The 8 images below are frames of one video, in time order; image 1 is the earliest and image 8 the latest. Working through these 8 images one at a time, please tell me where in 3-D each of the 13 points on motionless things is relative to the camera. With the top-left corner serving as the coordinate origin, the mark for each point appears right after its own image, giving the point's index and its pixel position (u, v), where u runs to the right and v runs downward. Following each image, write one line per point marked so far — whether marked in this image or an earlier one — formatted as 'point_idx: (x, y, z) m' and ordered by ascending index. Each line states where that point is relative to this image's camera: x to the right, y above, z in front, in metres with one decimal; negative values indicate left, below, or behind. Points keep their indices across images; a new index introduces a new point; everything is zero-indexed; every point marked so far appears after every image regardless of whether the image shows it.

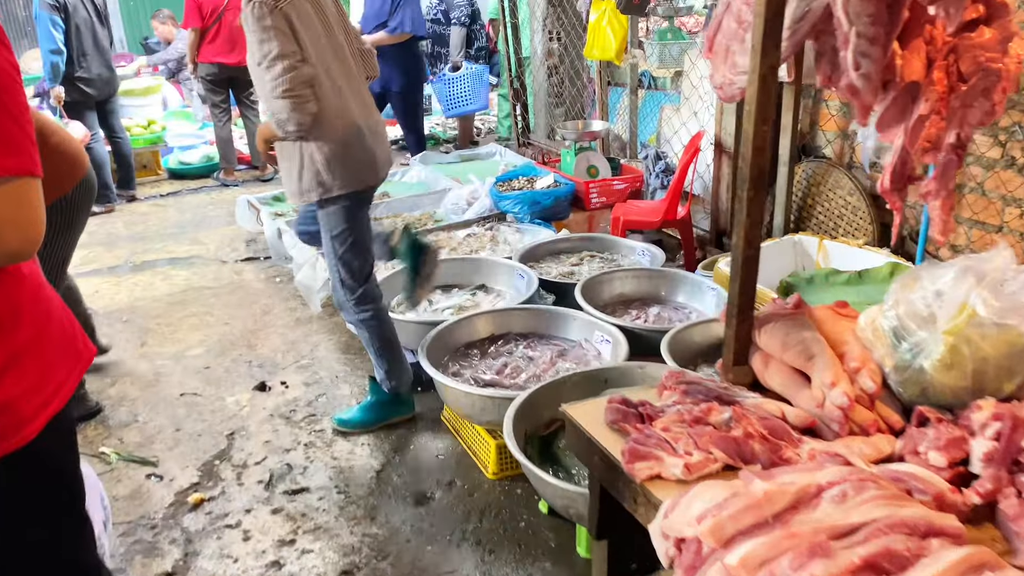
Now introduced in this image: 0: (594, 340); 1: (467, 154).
0: (+0.3, -0.2, +2.9) m
1: (-0.3, +0.9, +5.8) m
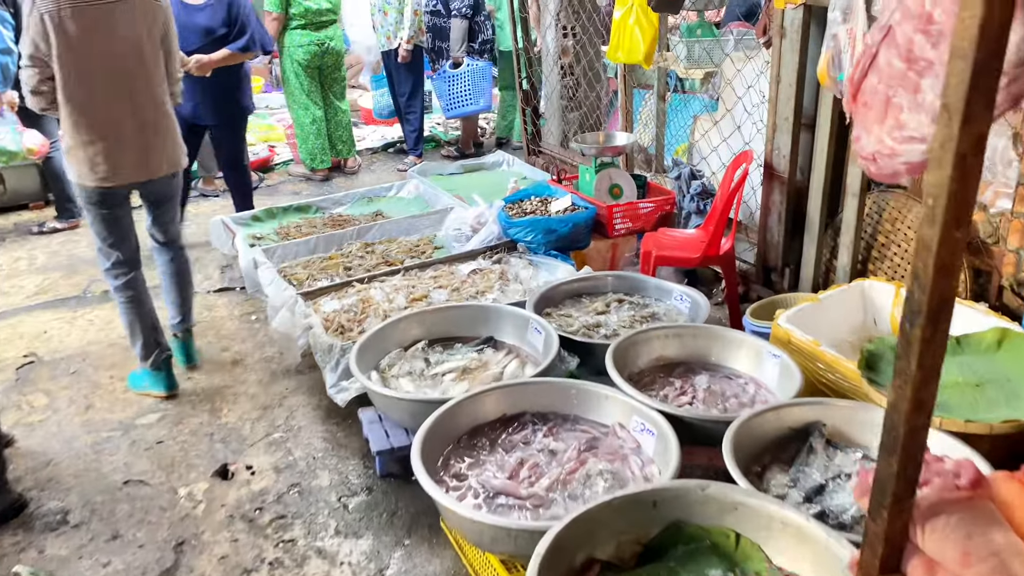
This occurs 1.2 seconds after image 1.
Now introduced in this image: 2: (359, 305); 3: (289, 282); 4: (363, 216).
0: (+0.3, -0.4, +2.3) m
1: (-0.3, +0.8, +5.2) m
2: (-0.6, -0.1, +3.3) m
3: (-1.0, 0.0, +3.6) m
4: (-0.8, +0.4, +4.5) m
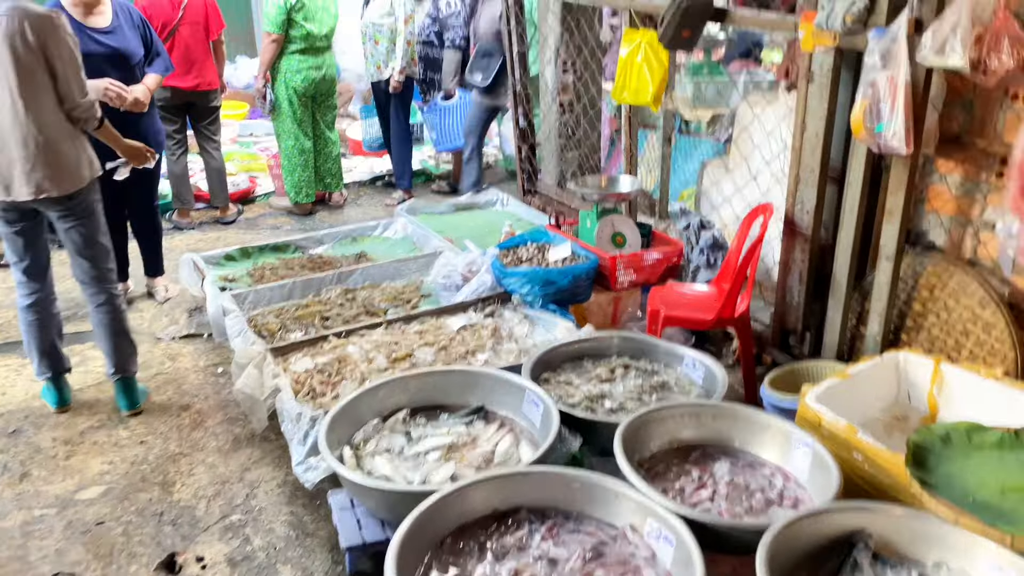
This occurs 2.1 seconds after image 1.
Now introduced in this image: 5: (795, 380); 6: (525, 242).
0: (+0.3, -0.6, +2.0) m
1: (-0.3, +0.5, +4.9) m
2: (-0.6, -0.3, +2.9) m
3: (-1.0, -0.2, +3.3) m
4: (-0.8, +0.2, +4.1) m
5: (+1.0, -0.3, +2.9) m
6: (+0.1, +0.2, +3.7) m
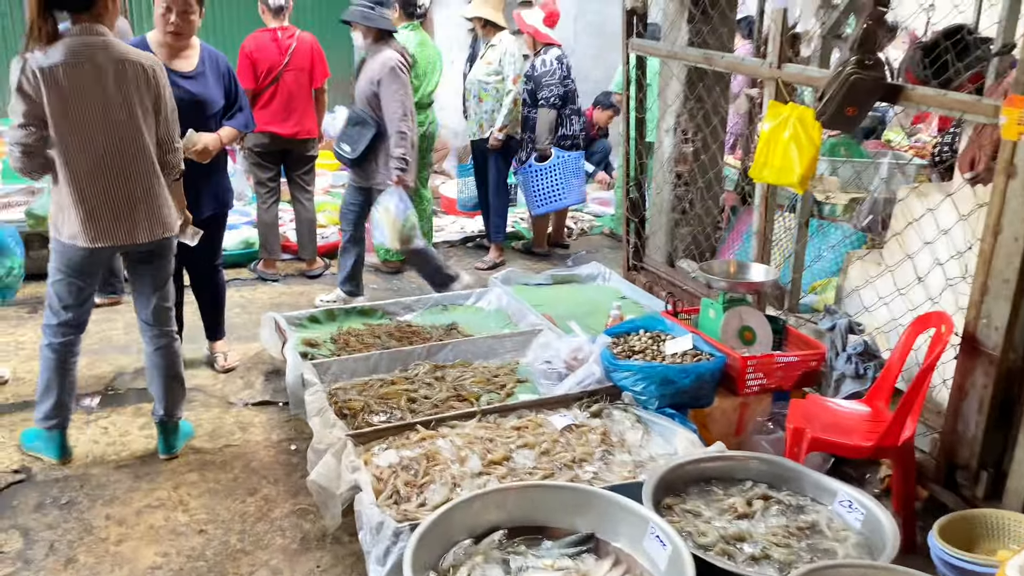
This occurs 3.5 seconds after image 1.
0: (+0.5, -0.8, +1.5) m
1: (+0.3, +0.1, +4.5) m
2: (-0.3, -0.5, +2.6) m
3: (-0.6, -0.4, +2.9) m
4: (-0.3, -0.2, +3.8) m
5: (+1.3, -0.7, +2.4) m
6: (+0.5, -0.2, +3.3) m
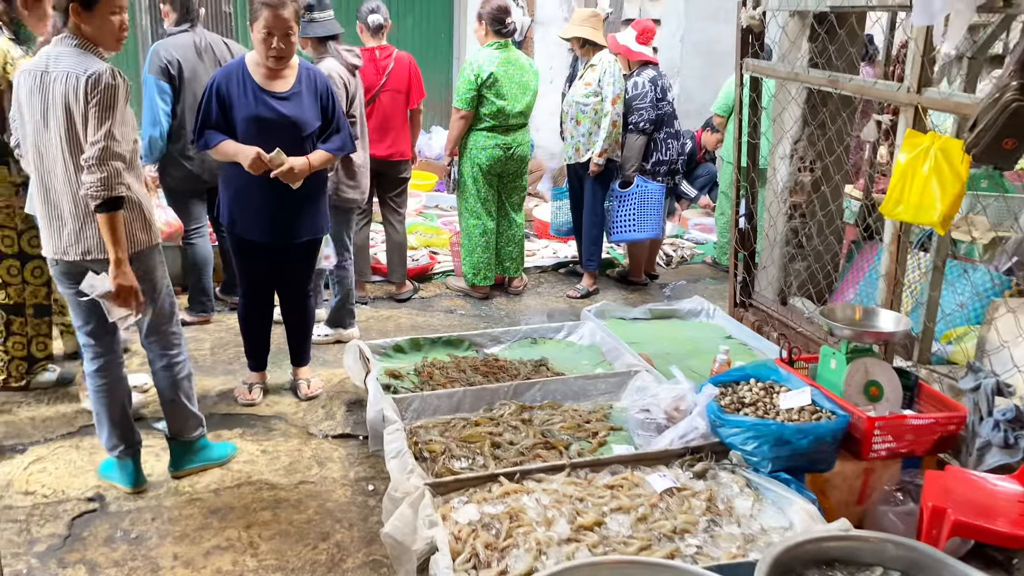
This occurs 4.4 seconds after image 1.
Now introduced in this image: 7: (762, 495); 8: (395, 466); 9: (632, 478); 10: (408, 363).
0: (+0.7, -0.9, +1.2) m
1: (+0.8, -0.1, +4.3) m
2: (0.0, -0.6, +2.3) m
3: (-0.3, -0.5, +2.7) m
4: (+0.1, -0.3, +3.6) m
5: (+1.5, -0.8, +2.0) m
6: (+0.8, -0.3, +3.0) m
7: (+0.7, -0.6, +2.5) m
8: (-0.4, -0.6, +2.6) m
9: (+0.4, -0.6, +2.6) m
10: (-0.4, -0.3, +3.6) m
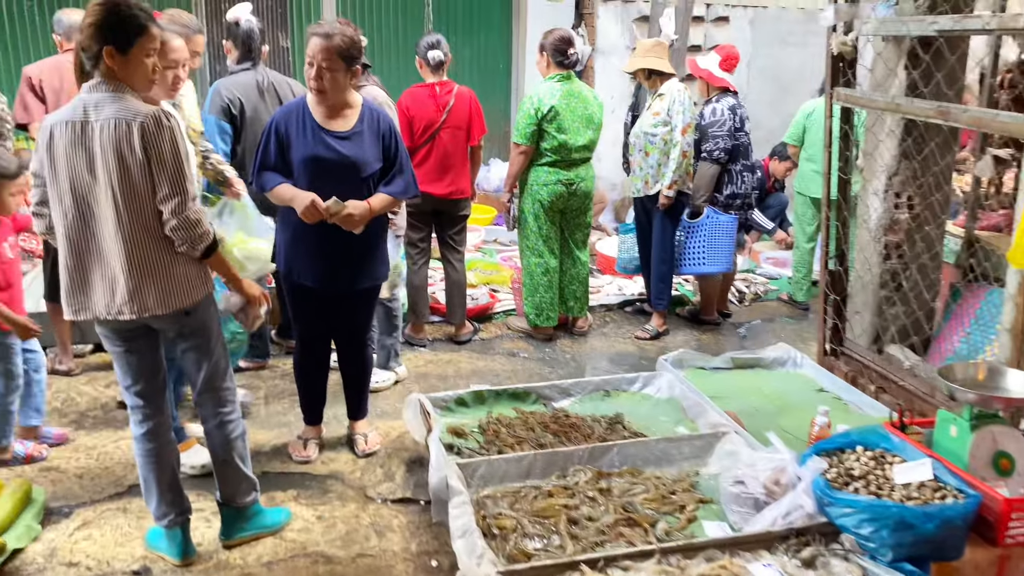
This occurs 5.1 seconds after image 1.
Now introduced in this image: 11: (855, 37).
0: (+0.8, -1.1, +0.8) m
1: (+1.1, -0.3, +3.9) m
2: (+0.2, -0.8, +2.0) m
3: (-0.1, -0.7, +2.5) m
4: (+0.3, -0.5, +3.3) m
5: (+1.7, -1.0, +1.6) m
6: (+1.1, -0.5, +2.7) m
7: (+1.0, -0.8, +2.2) m
8: (-0.1, -0.7, +2.4) m
9: (+0.6, -0.7, +2.3) m
10: (-0.2, -0.5, +3.4) m
11: (+1.4, +1.0, +3.4) m
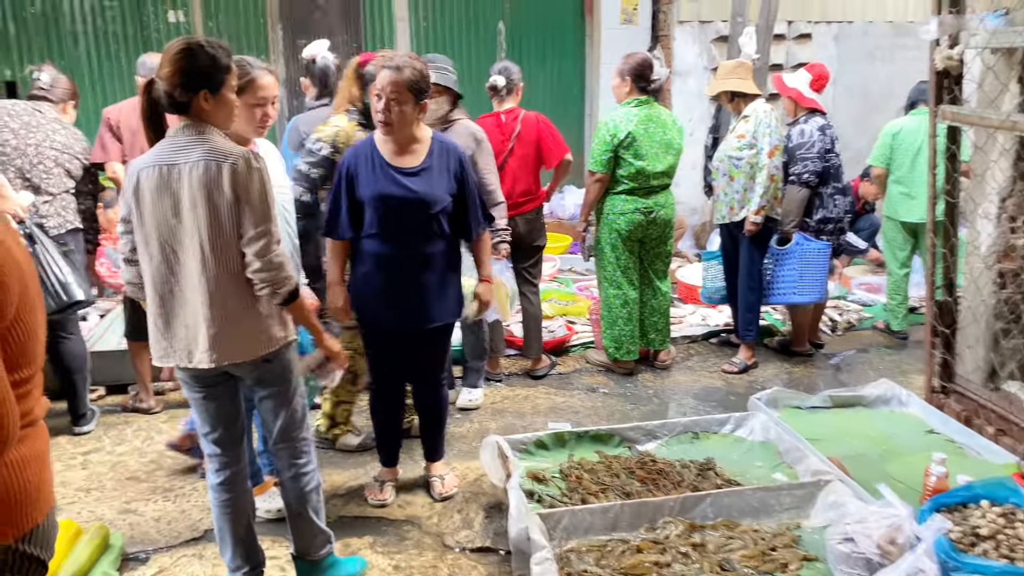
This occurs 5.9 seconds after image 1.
0: (+0.9, -1.1, +0.6) m
1: (+1.4, -0.5, +3.7) m
2: (+0.4, -0.9, +1.9) m
3: (+0.2, -0.8, +2.3) m
4: (+0.6, -0.7, +3.1) m
5: (+1.9, -1.1, +1.3) m
6: (+1.3, -0.6, +2.4) m
7: (+1.2, -0.9, +1.9) m
8: (+0.1, -0.8, +2.2) m
9: (+0.8, -0.8, +2.0) m
10: (+0.2, -0.7, +3.2) m
11: (+1.7, +0.9, +3.2) m
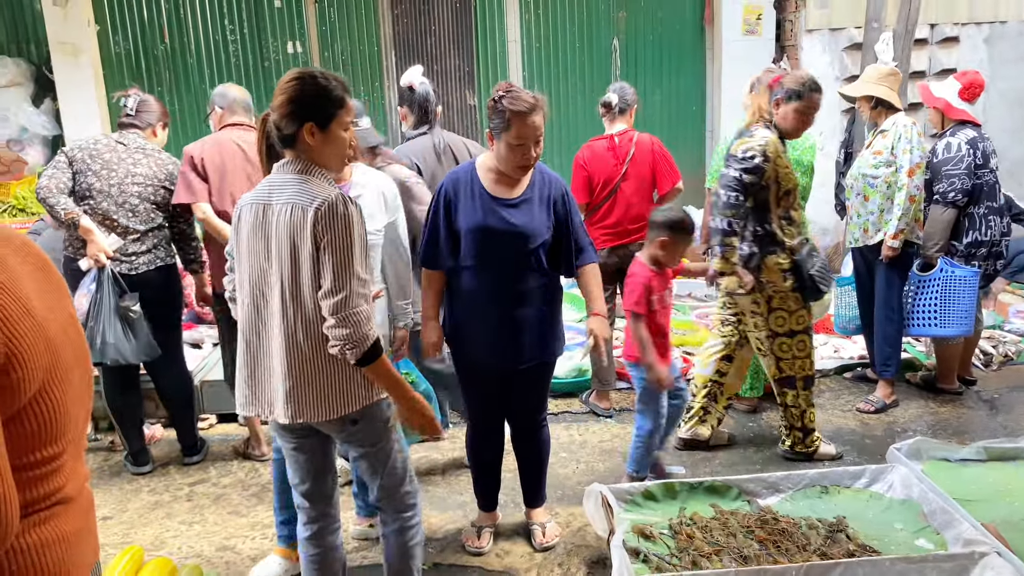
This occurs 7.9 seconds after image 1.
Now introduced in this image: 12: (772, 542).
0: (+0.9, -1.2, +0.2) m
1: (+1.9, -0.6, +3.2) m
2: (+0.6, -1.0, +1.6) m
3: (+0.4, -1.0, +2.0) m
4: (+1.0, -0.8, +2.8) m
5: (+1.9, -1.1, +0.8) m
6: (+1.6, -0.7, +2.0) m
7: (+1.3, -1.0, +1.5) m
8: (+0.3, -1.0, +2.0) m
9: (+1.0, -1.0, +1.7) m
10: (+0.5, -0.8, +2.9) m
11: (+2.0, +0.8, +2.7) m
12: (+0.8, -0.8, +2.7) m
